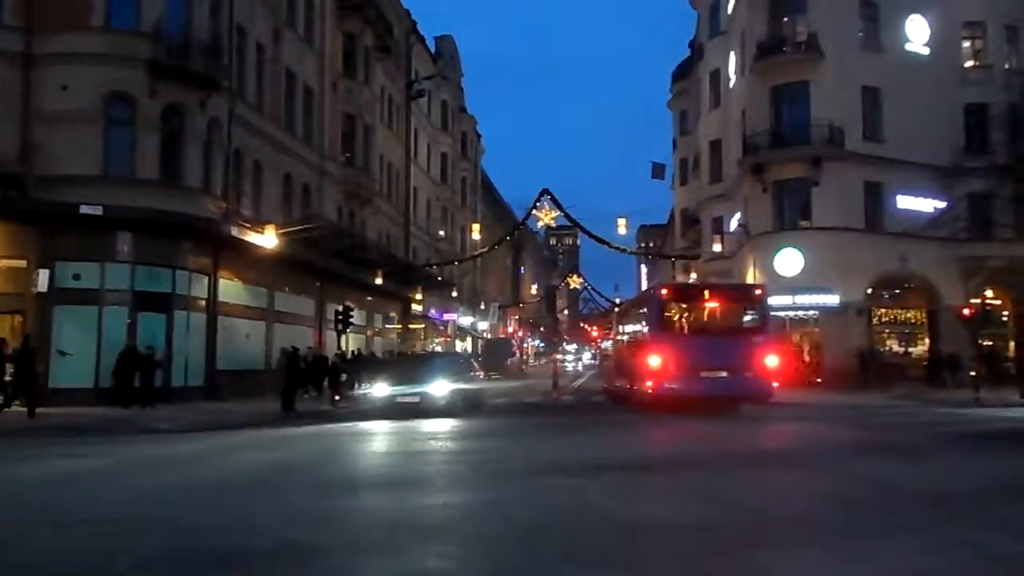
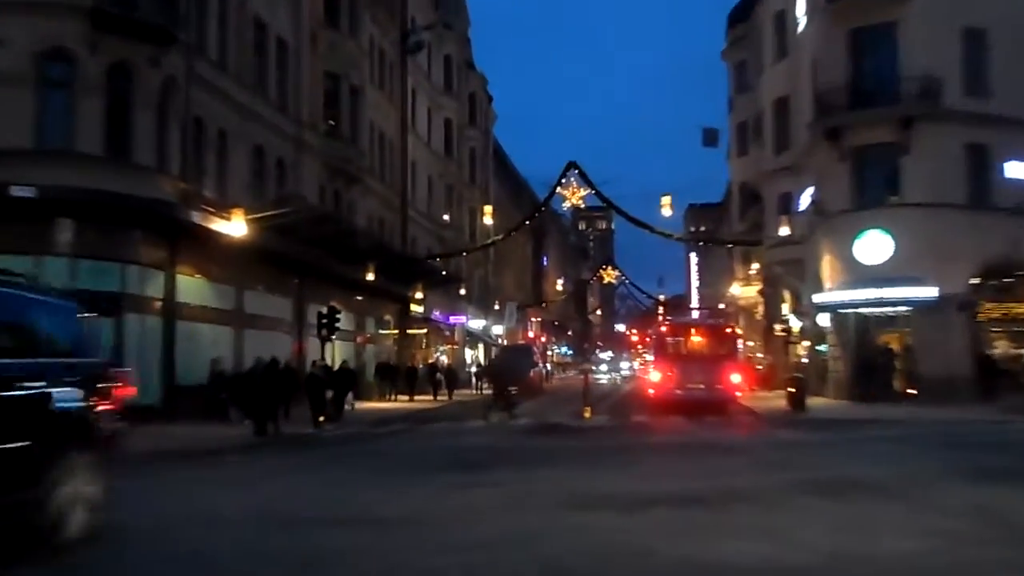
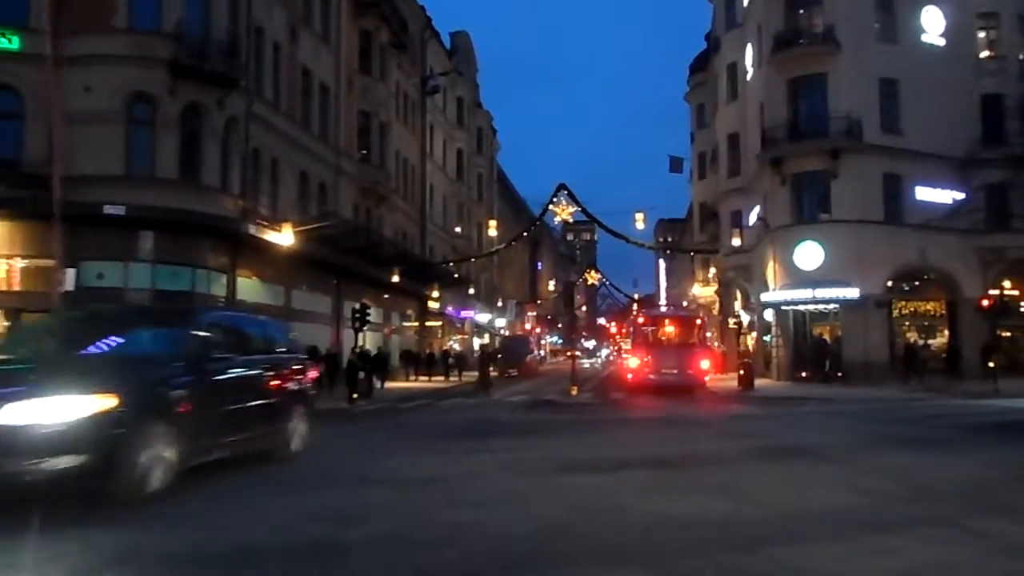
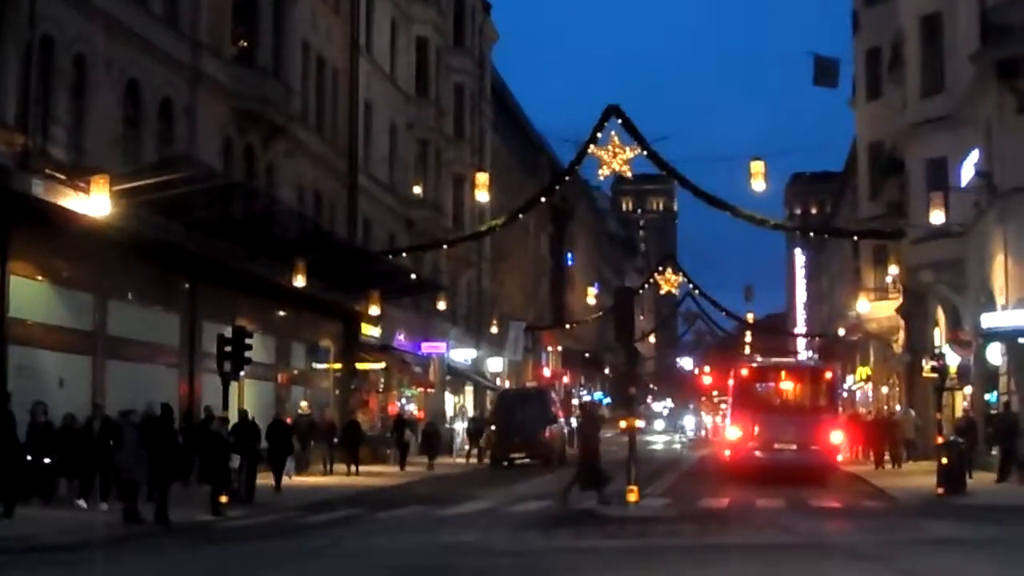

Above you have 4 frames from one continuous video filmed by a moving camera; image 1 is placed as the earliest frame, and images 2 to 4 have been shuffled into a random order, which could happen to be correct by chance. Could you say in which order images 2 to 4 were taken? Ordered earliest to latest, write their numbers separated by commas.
3, 2, 4
